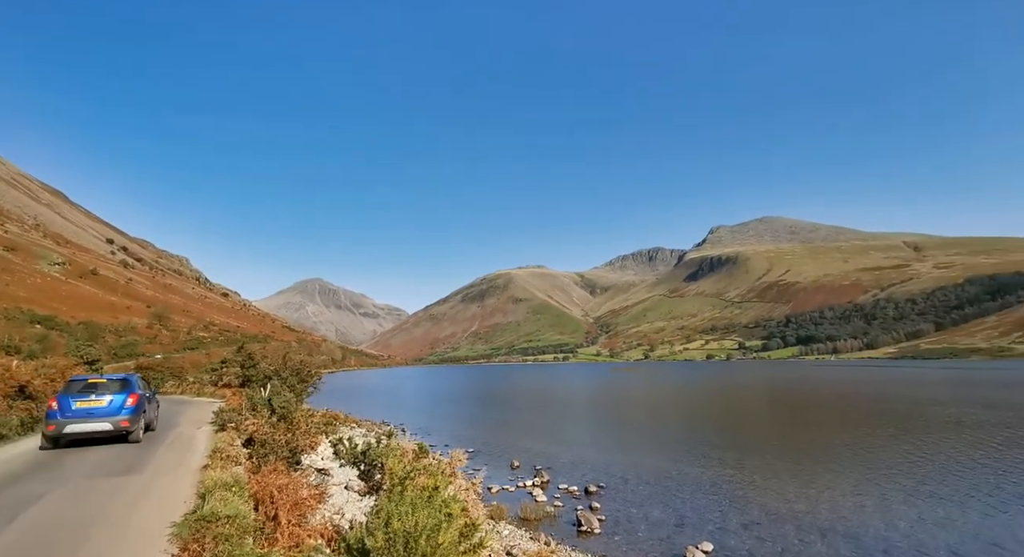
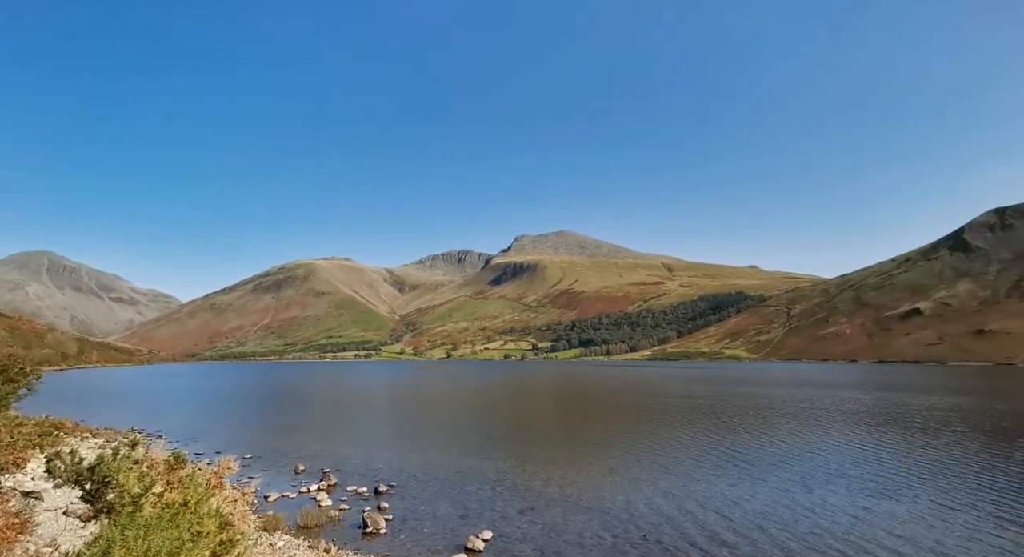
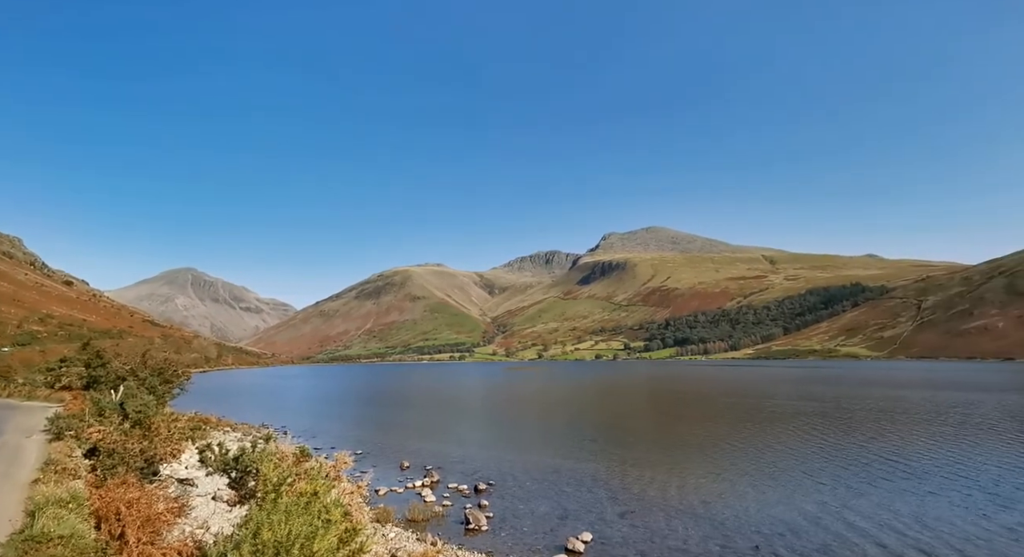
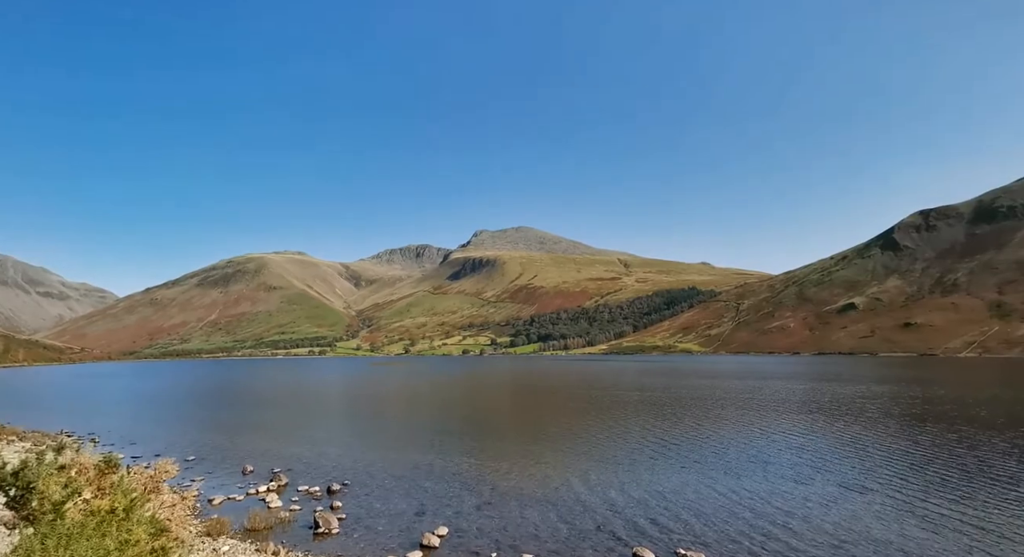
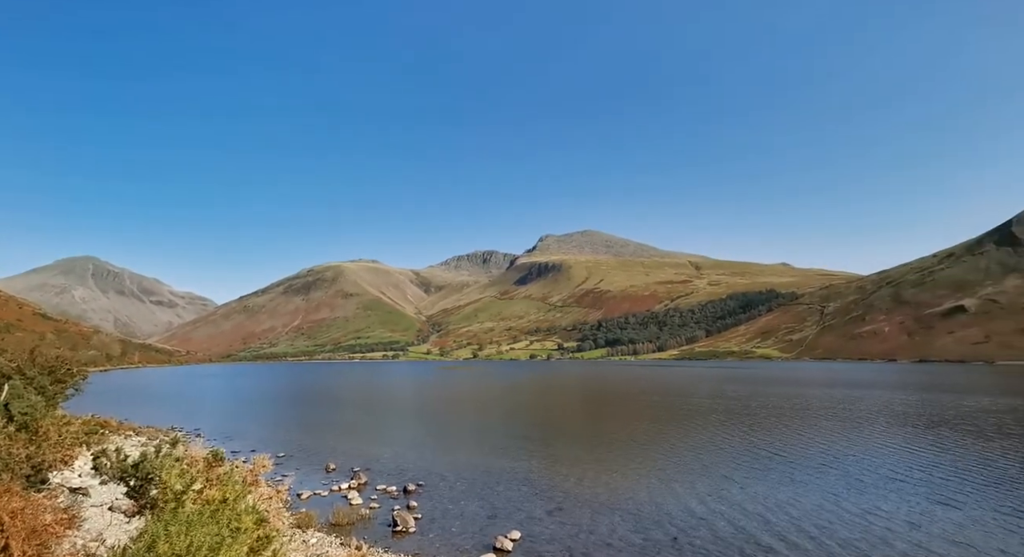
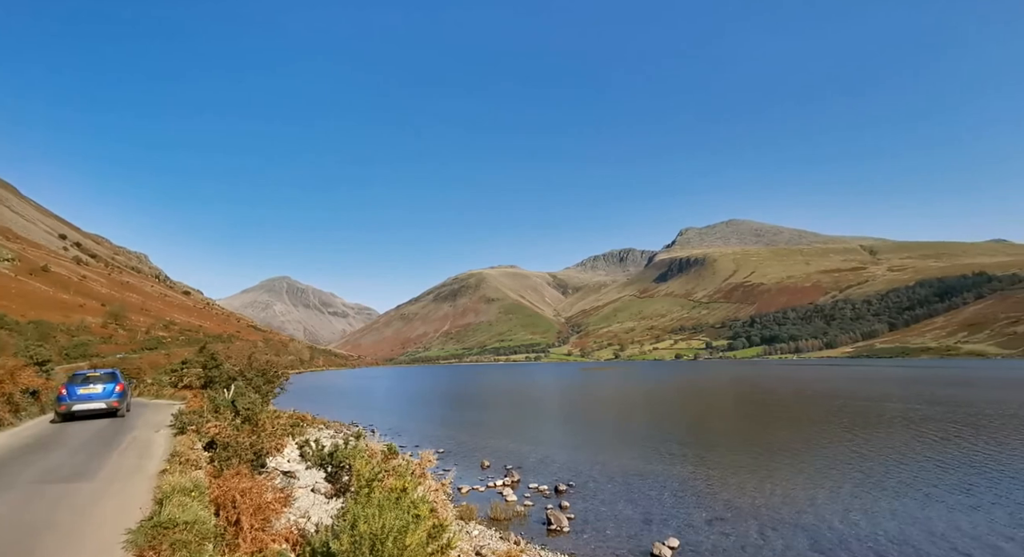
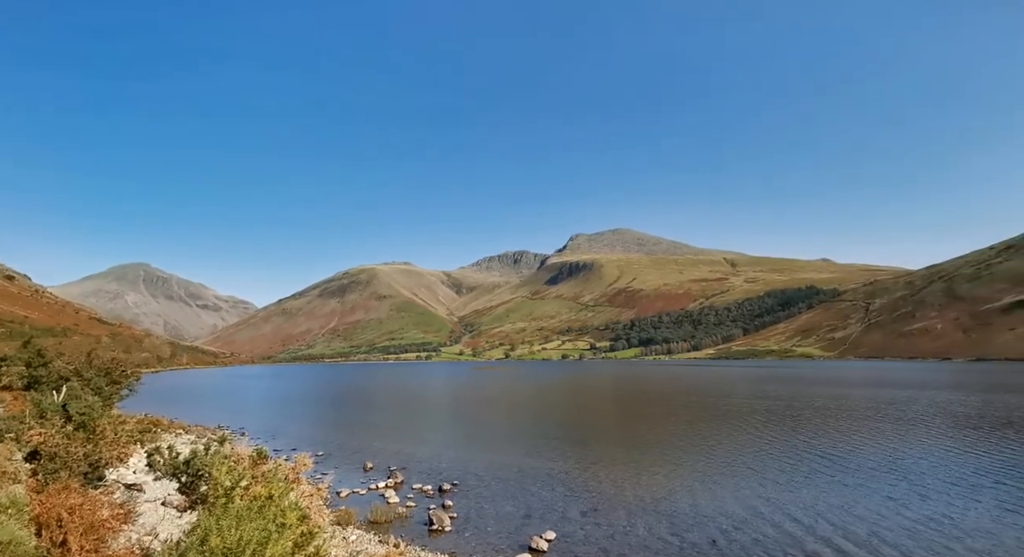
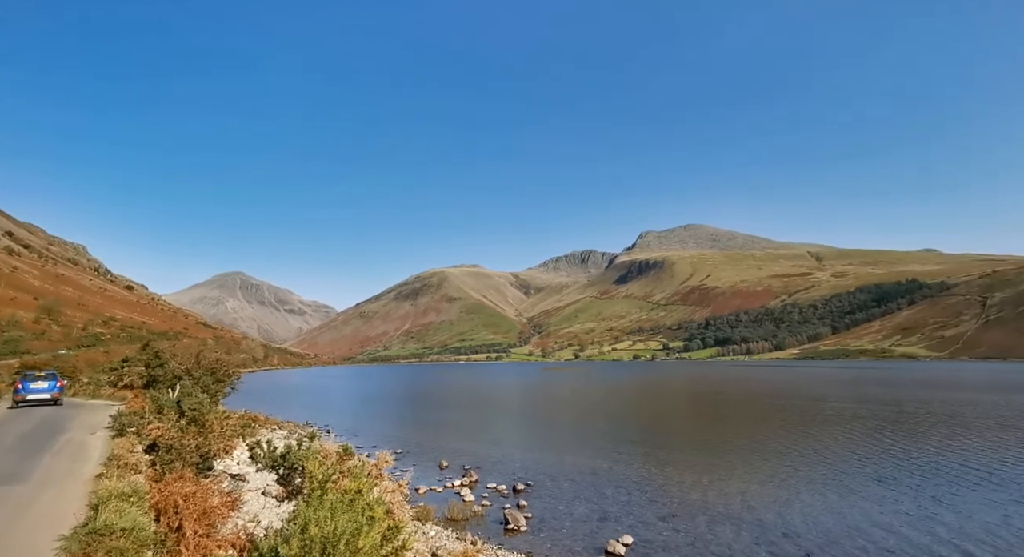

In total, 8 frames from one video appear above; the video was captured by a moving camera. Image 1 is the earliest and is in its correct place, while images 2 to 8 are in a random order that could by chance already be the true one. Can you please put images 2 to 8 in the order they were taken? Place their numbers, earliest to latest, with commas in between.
6, 8, 3, 7, 5, 2, 4
